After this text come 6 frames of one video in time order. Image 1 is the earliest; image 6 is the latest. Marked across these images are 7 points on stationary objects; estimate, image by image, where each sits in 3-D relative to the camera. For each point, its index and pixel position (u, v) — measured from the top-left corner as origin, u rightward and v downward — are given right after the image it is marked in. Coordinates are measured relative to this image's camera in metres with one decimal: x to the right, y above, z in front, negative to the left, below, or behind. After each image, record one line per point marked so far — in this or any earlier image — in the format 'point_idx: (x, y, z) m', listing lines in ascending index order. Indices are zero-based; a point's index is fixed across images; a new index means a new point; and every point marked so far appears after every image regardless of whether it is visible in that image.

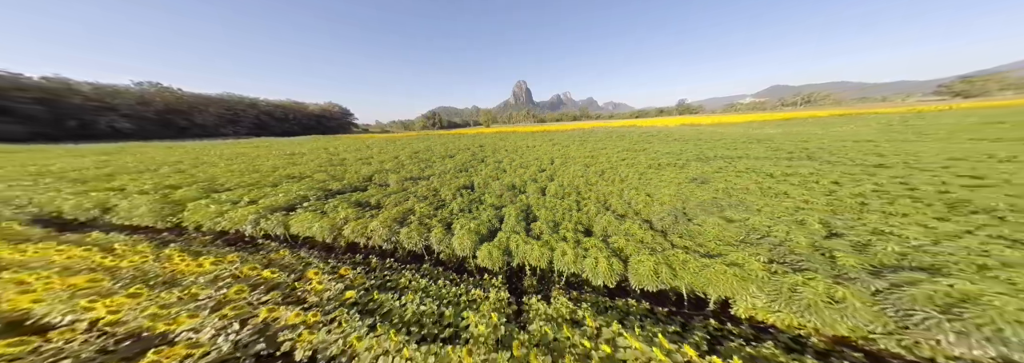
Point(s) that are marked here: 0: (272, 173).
0: (-12.3, +0.6, +9.6) m
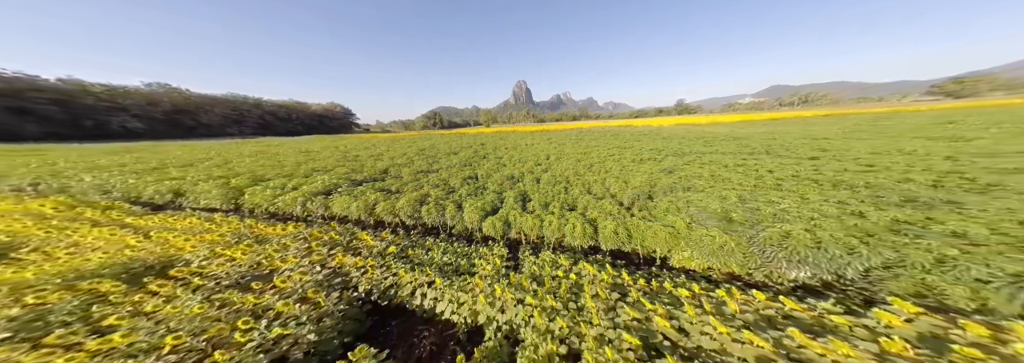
0: (-12.3, +1.0, +10.8) m
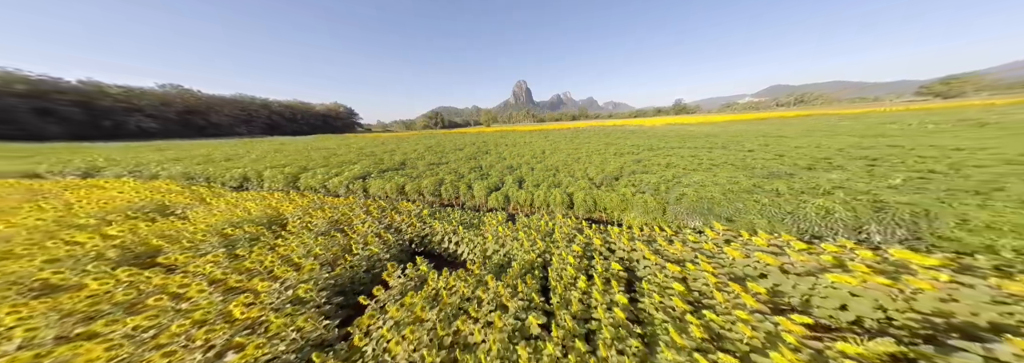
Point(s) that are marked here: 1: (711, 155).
0: (-12.4, +1.6, +12.6) m
1: (+9.5, +1.4, +8.8) m
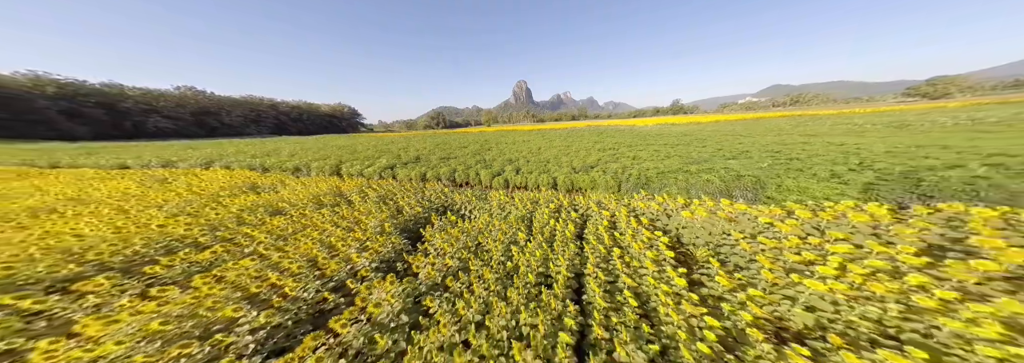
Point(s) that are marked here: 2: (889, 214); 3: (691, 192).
0: (-12.5, +2.2, +14.7) m
1: (+9.5, +1.9, +10.9) m
2: (+7.5, -0.6, +3.7) m
3: (+5.7, -0.2, +5.9) m
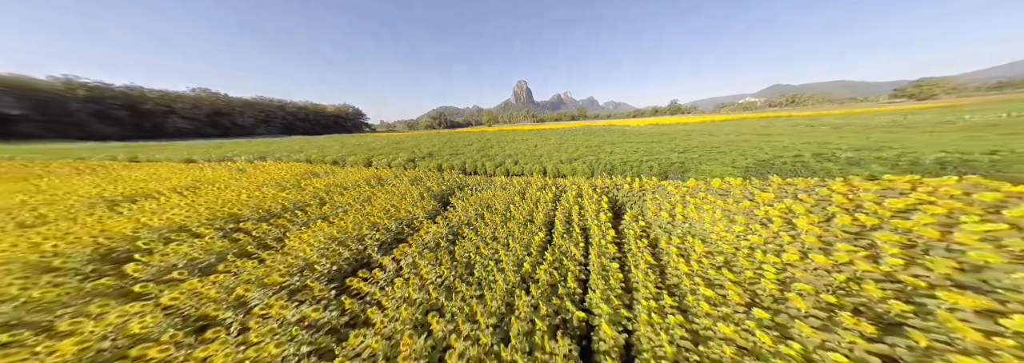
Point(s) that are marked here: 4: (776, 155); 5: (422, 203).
0: (-12.5, +2.8, +17.0) m
1: (+9.4, +2.5, +13.2) m
2: (+7.4, 0.0, +6.0) m
3: (+5.7, +0.4, +8.2) m
4: (+10.5, +1.1, +7.3) m
5: (-3.4, -0.7, +7.0) m
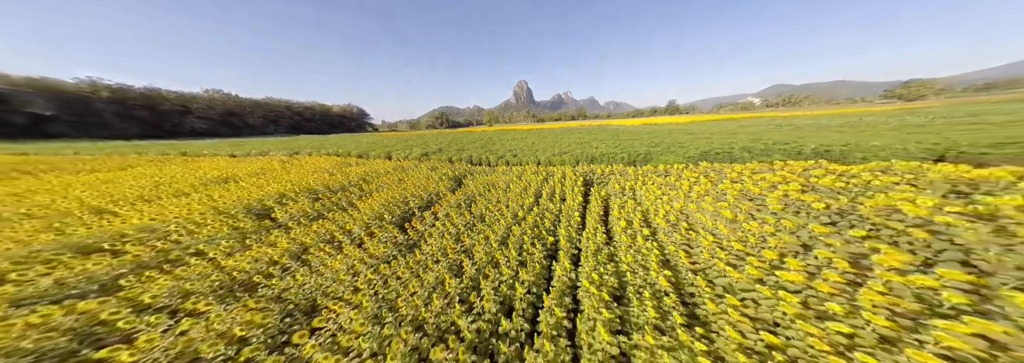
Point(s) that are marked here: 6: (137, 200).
0: (-12.5, +3.5, +19.1) m
1: (+9.4, +3.2, +15.2) m
2: (+7.4, +0.6, +8.0) m
3: (+5.6, +1.0, +10.2) m
4: (+10.4, +1.7, +9.3) m
5: (-3.4, -0.1, +9.1) m
6: (-12.4, -0.6, +6.1) m
